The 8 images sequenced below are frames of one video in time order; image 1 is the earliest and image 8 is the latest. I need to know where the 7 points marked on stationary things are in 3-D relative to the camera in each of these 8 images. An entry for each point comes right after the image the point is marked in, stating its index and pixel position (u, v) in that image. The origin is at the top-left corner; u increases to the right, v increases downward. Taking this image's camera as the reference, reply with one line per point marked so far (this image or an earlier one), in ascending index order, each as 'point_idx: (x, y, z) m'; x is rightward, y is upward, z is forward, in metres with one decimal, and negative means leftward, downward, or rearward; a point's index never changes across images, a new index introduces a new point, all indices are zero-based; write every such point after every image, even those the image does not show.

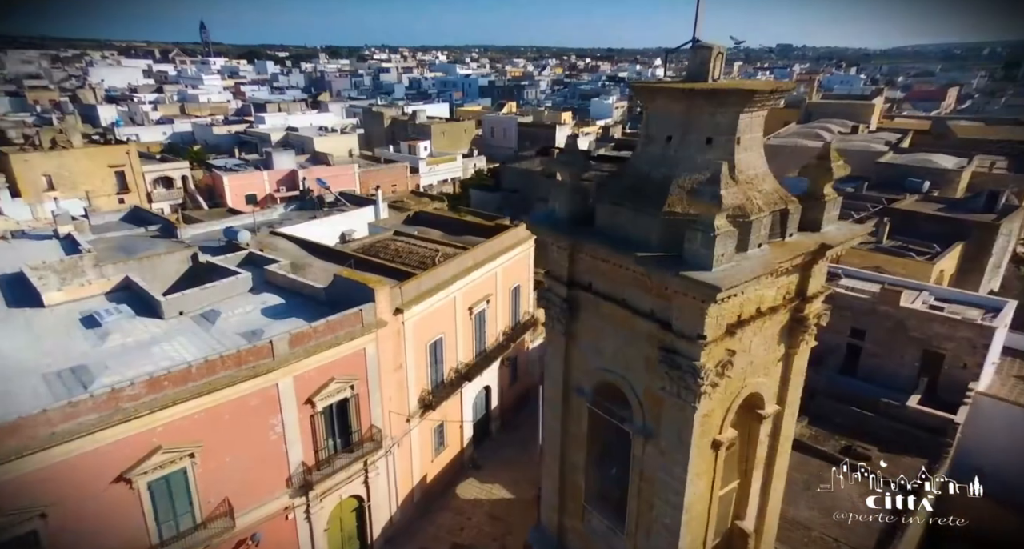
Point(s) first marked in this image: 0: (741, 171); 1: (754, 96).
0: (+2.3, +1.0, +6.1) m
1: (+2.3, +1.7, +5.8) m
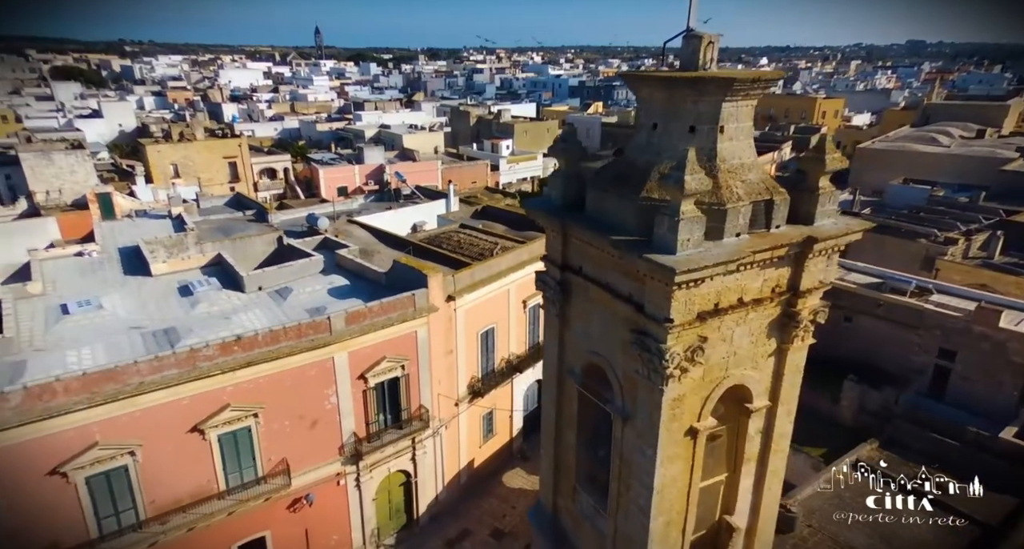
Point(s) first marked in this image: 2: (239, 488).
0: (+2.1, +1.1, +6.1) m
1: (+2.1, +1.8, +5.8) m
2: (-6.1, -4.8, +13.7) m
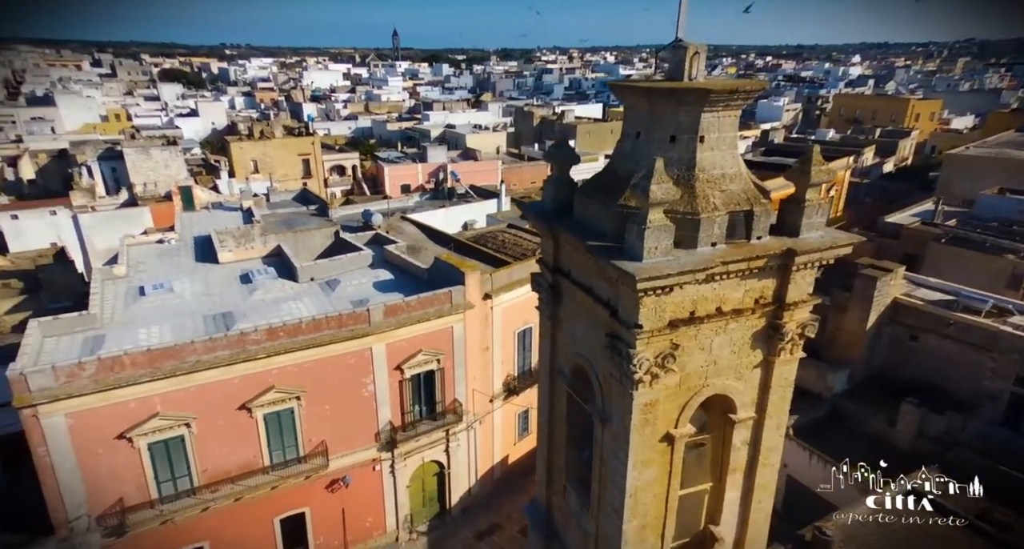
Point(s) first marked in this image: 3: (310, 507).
0: (+1.9, +1.0, +6.2) m
1: (+1.9, +1.7, +5.9) m
2: (-5.5, -4.6, +14.6) m
3: (-5.1, -5.9, +15.4) m
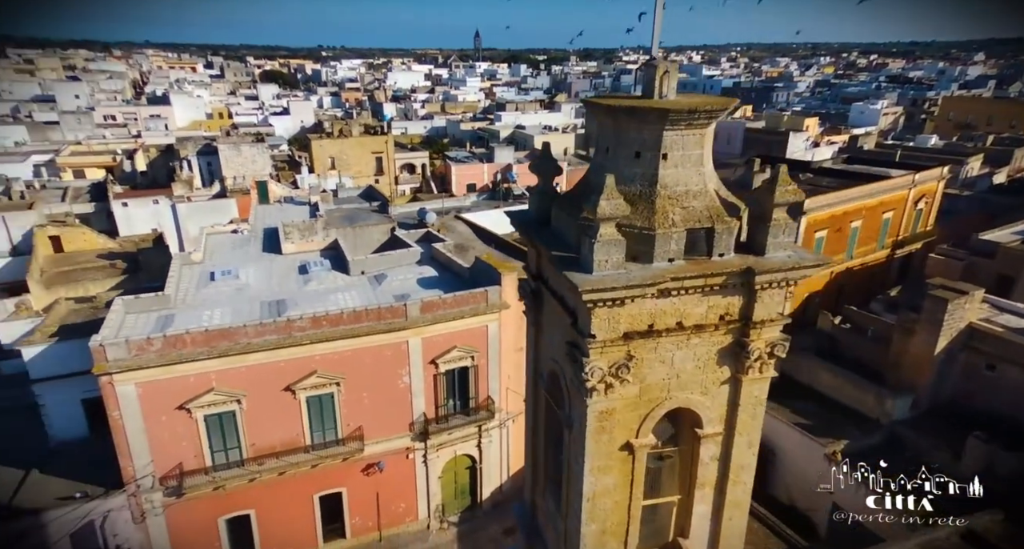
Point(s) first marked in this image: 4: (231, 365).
0: (+1.6, +0.9, +6.3) m
1: (+1.5, +1.6, +6.0) m
2: (-4.9, -4.4, +15.7) m
3: (-4.5, -5.7, +16.4) m
4: (-6.6, -2.1, +14.4) m
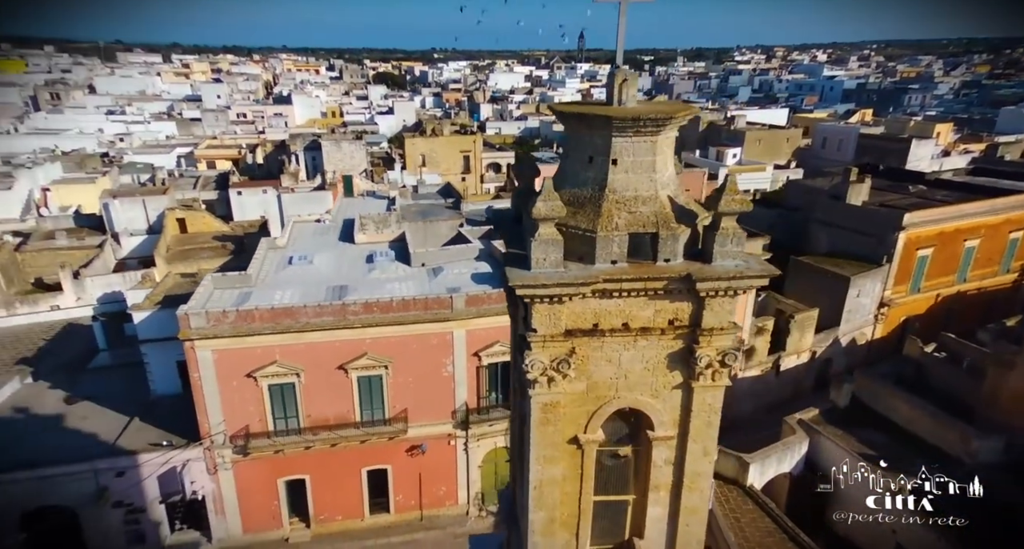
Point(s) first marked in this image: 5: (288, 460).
0: (+1.1, +0.9, +6.5) m
1: (+1.0, +1.5, +6.2) m
2: (-4.0, -4.1, +16.9) m
3: (-3.5, -5.5, +17.6) m
4: (-5.7, -1.7, +15.9) m
5: (-6.2, -5.1, +16.9) m
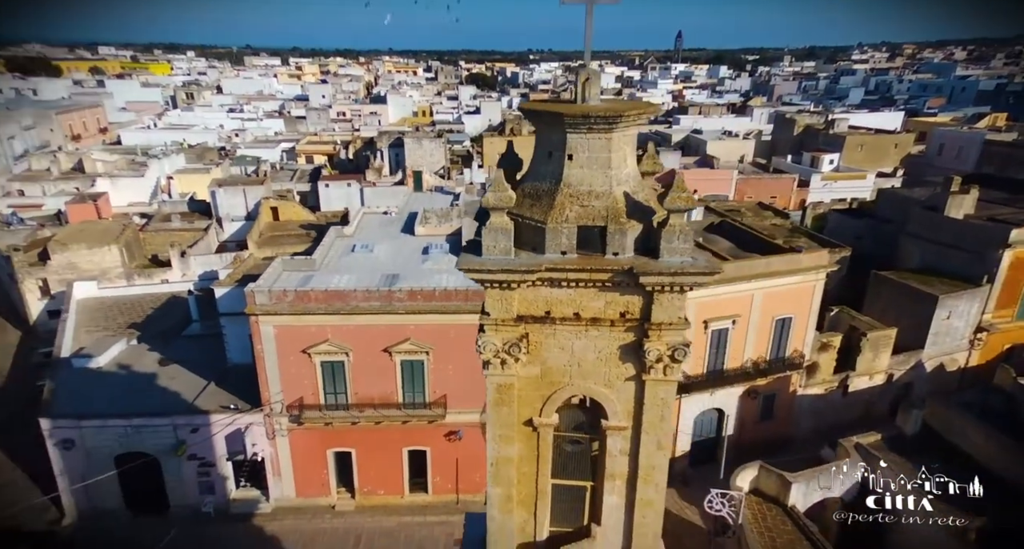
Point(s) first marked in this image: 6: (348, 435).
0: (+0.6, +1.0, +6.8) m
1: (+0.6, +1.6, +6.5) m
2: (-3.0, -3.8, +17.9) m
3: (-2.5, -5.2, +18.4) m
4: (-4.7, -1.3, +17.1) m
5: (-5.2, -4.7, +18.2) m
6: (-4.9, -4.8, +18.2) m
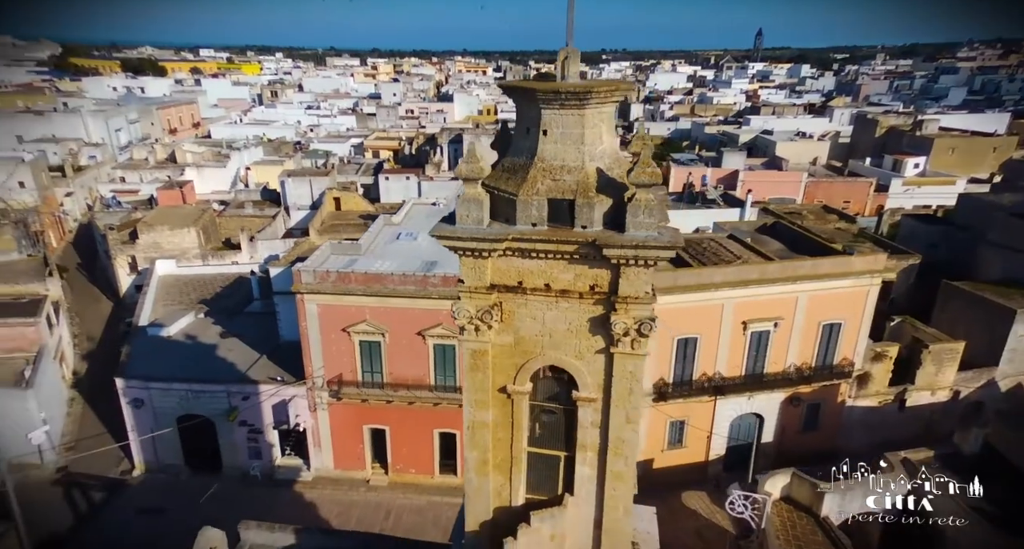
0: (+0.3, +1.3, +7.0) m
1: (+0.3, +2.0, +6.7) m
2: (-2.1, -3.4, +18.5) m
3: (-1.6, -4.8, +19.0) m
4: (-3.8, -0.9, +17.9) m
5: (-4.3, -4.2, +19.1) m
6: (-4.0, -4.3, +19.0) m
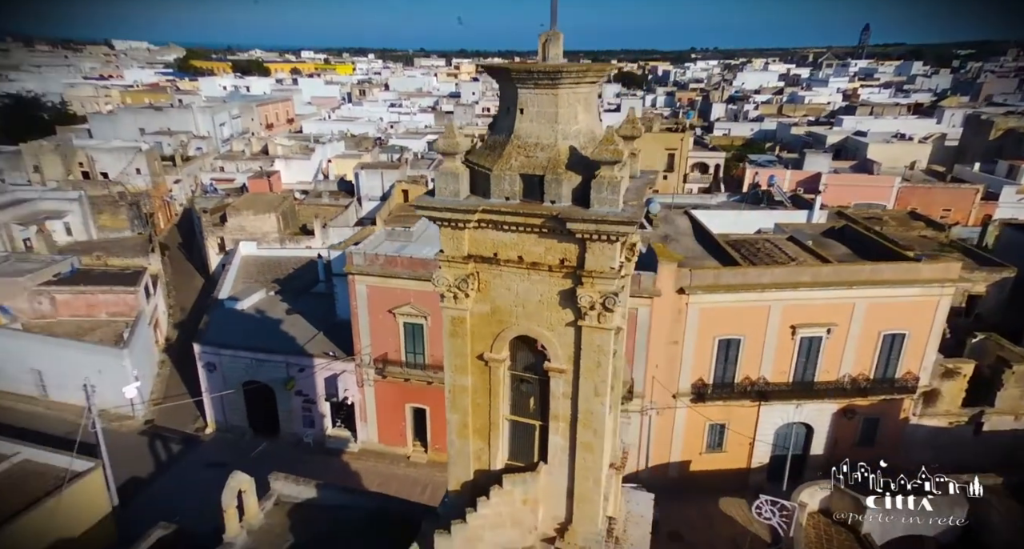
0: (+0.1, +1.6, +7.3) m
1: (0.0, +2.3, +7.1) m
2: (-1.0, -3.0, +19.0) m
3: (-0.5, -4.5, +19.4) m
4: (-2.6, -0.4, +18.7) m
5: (-3.1, -3.7, +19.9) m
6: (-2.8, -3.8, +19.8) m
